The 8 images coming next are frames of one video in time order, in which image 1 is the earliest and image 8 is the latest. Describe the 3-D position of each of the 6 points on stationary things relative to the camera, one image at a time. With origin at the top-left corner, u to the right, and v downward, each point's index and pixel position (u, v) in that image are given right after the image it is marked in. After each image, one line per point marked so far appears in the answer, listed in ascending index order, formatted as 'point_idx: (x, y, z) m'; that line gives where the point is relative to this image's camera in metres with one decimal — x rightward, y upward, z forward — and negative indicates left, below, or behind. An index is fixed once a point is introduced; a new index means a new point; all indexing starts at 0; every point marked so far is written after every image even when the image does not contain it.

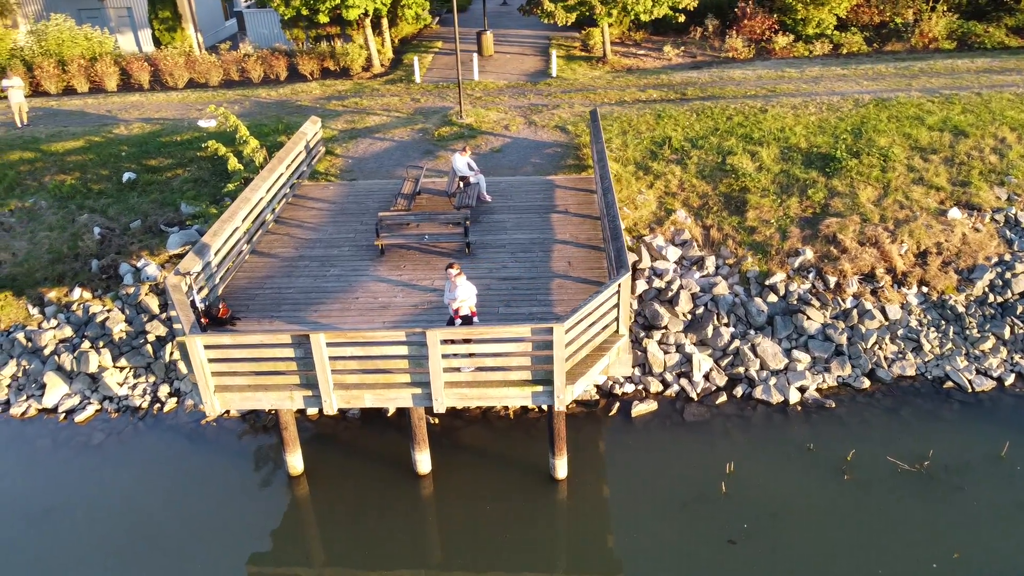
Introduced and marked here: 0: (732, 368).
0: (+4.0, -1.5, +14.8) m
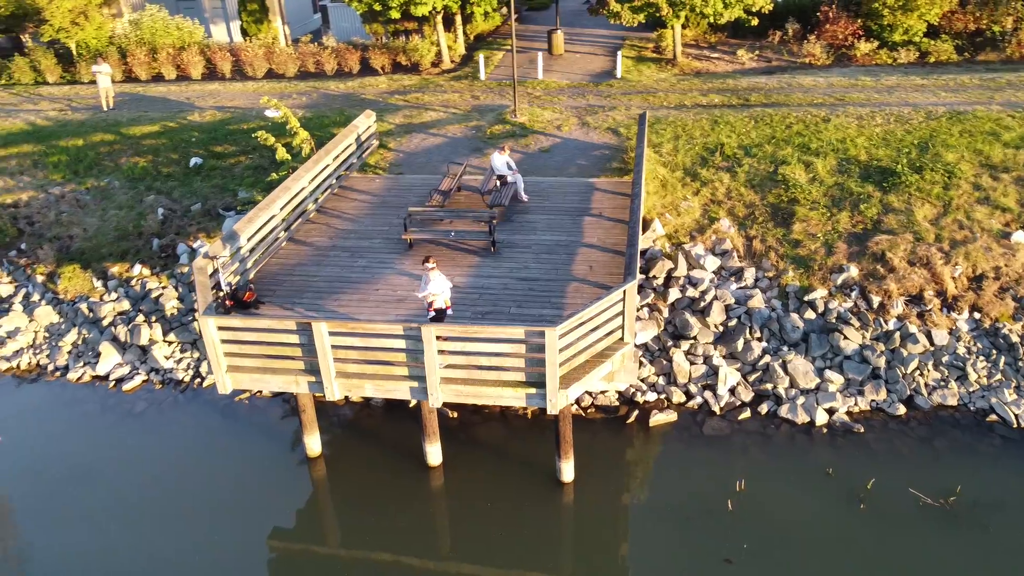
0: (+4.4, -1.7, +14.5) m
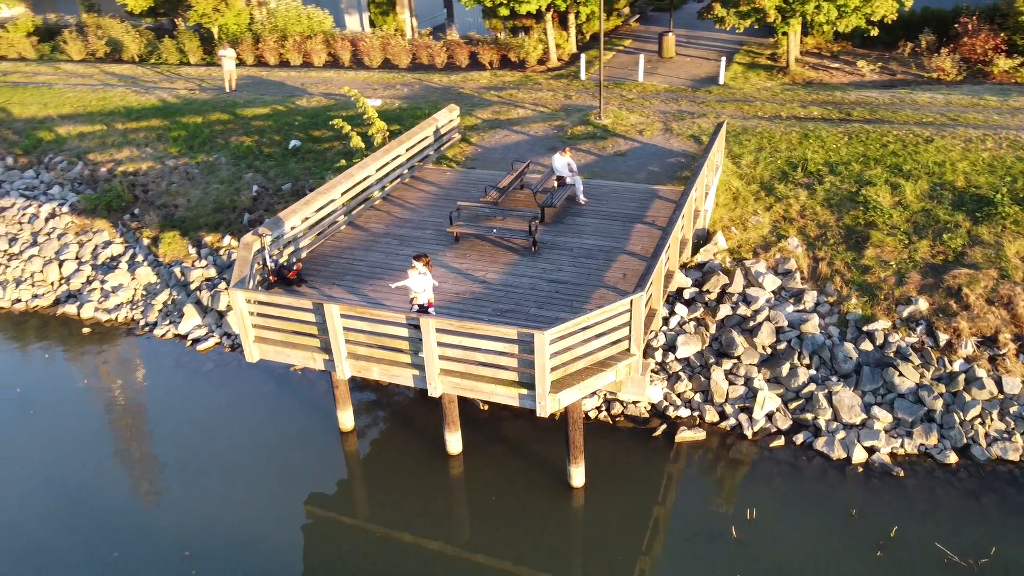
0: (+4.9, -2.1, +13.8) m
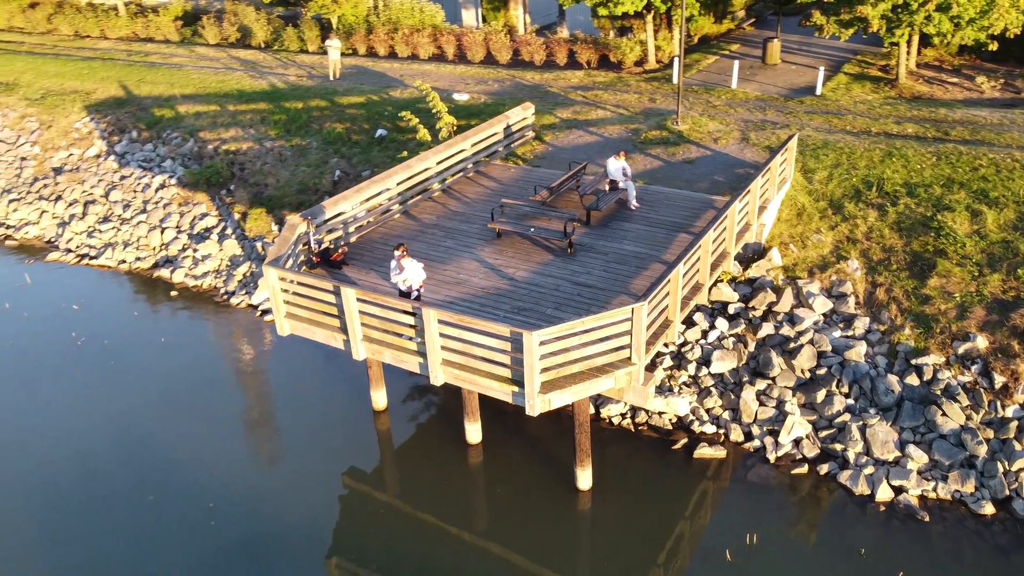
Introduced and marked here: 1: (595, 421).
0: (+5.2, -2.5, +13.2) m
1: (+1.4, -2.4, +14.4) m
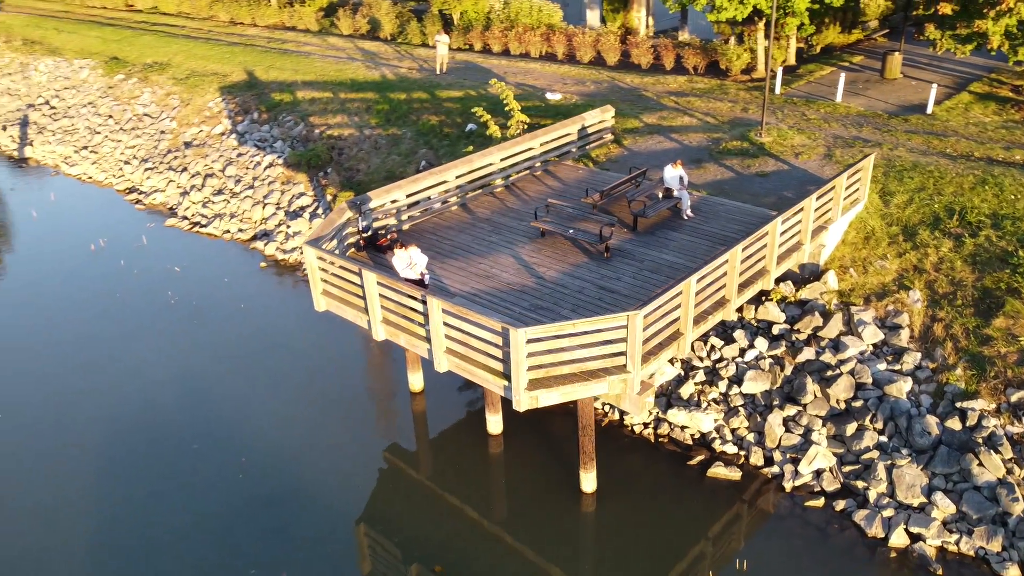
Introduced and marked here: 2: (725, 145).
0: (+5.3, -2.9, +12.6) m
1: (+1.8, -2.5, +14.4) m
2: (+4.9, +3.3, +18.9) m
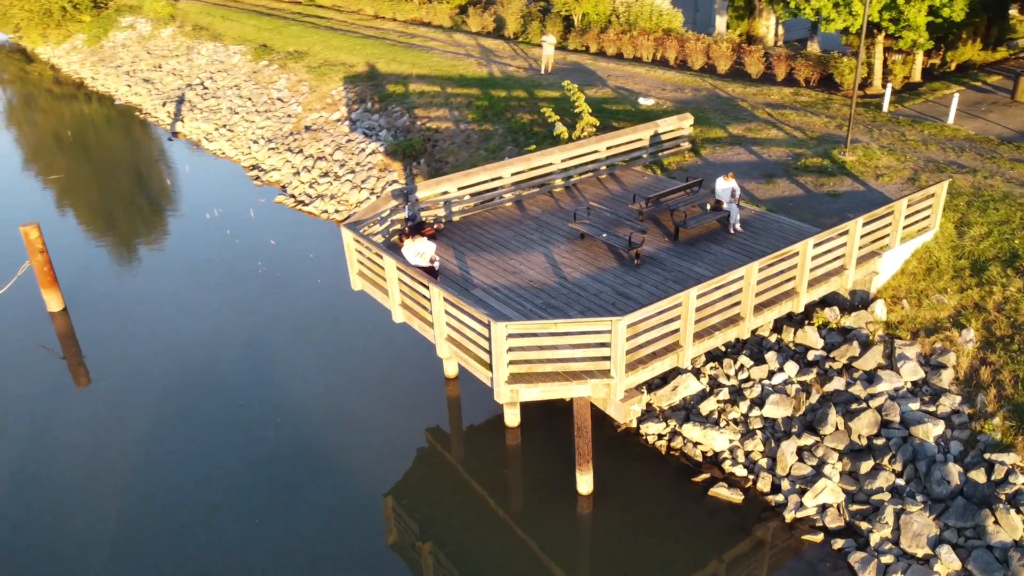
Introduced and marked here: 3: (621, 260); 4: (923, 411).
0: (+5.1, -3.4, +11.9) m
1: (+2.1, -2.6, +14.3) m
2: (+6.5, +2.8, +18.1) m
3: (+1.9, +0.5, +14.2) m
4: (+6.4, -1.9, +12.6) m
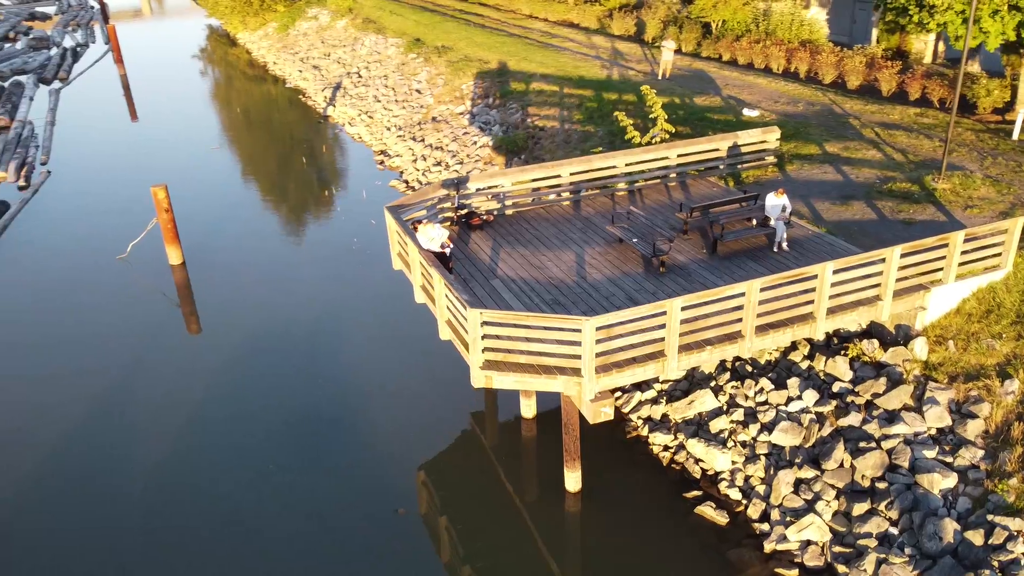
0: (+4.5, -3.8, +11.3) m
1: (+2.2, -2.7, +14.2) m
2: (+7.9, +2.1, +17.0) m
3: (+2.4, +0.4, +14.1) m
4: (+6.1, -2.5, +11.6) m
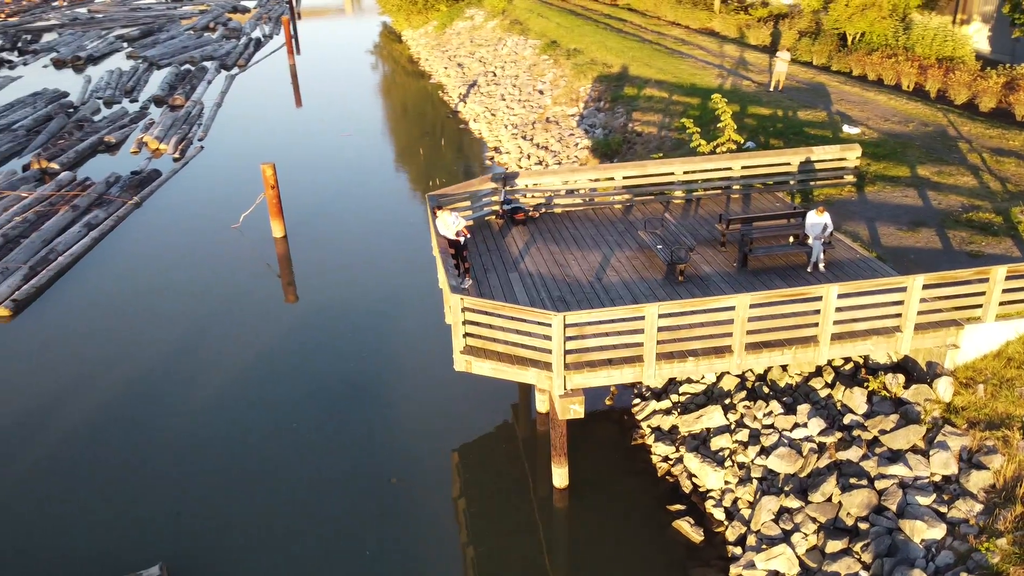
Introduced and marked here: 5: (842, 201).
0: (+3.8, -4.1, +10.7) m
1: (+2.3, -2.8, +14.1) m
2: (+8.8, +1.4, +15.6) m
3: (+2.7, +0.2, +13.9) m
4: (+5.5, -2.9, +10.7) m
5: (+7.0, +1.9, +17.1) m
